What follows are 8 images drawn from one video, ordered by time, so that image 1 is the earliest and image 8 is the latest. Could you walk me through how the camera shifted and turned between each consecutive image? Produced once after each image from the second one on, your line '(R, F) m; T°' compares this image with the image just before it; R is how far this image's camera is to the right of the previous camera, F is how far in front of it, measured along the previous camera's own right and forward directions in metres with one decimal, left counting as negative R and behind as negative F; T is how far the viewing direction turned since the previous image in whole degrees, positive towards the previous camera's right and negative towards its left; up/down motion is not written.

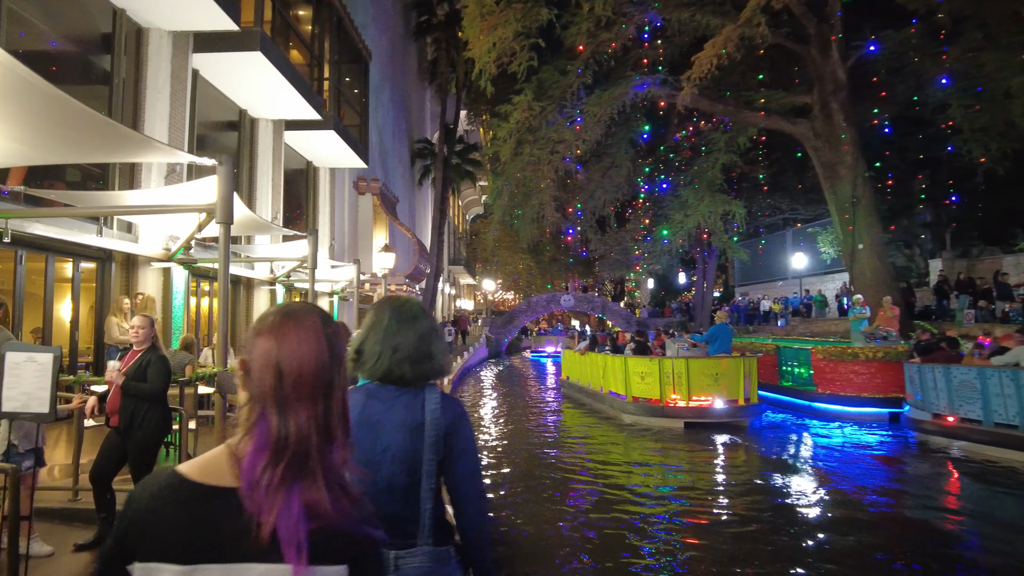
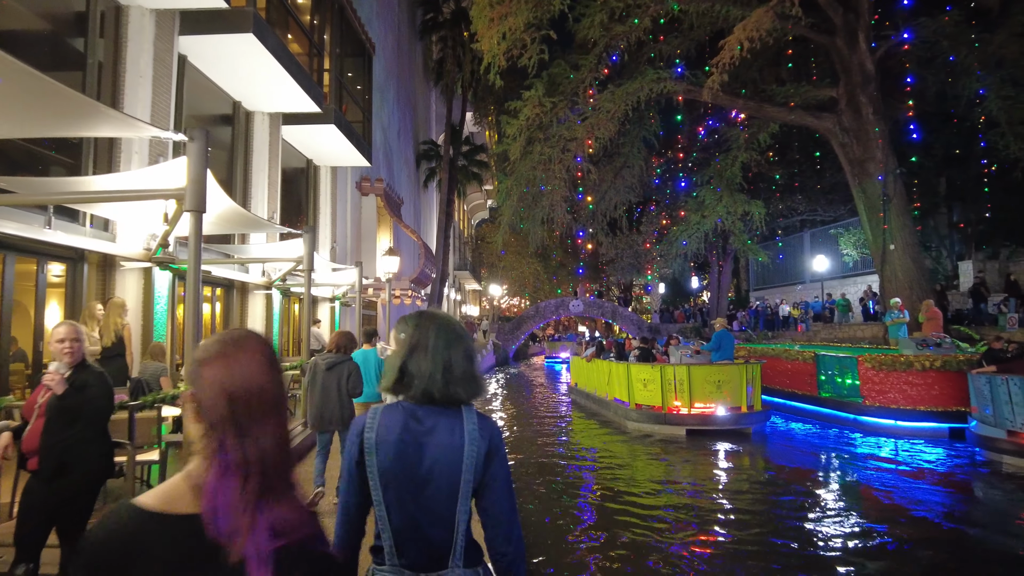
(-0.2, +1.0) m; 0°
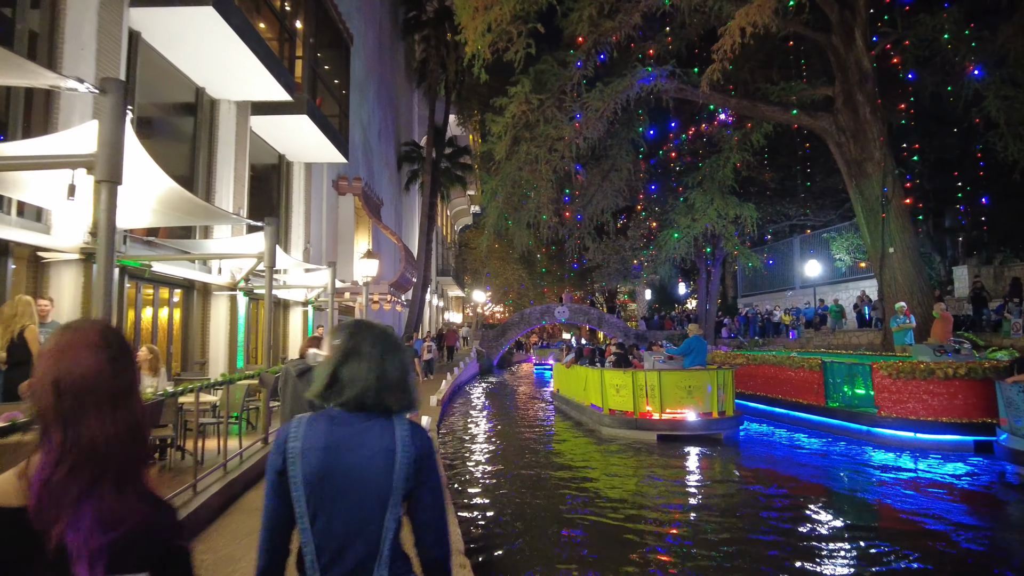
(0.0, +0.9) m; +2°
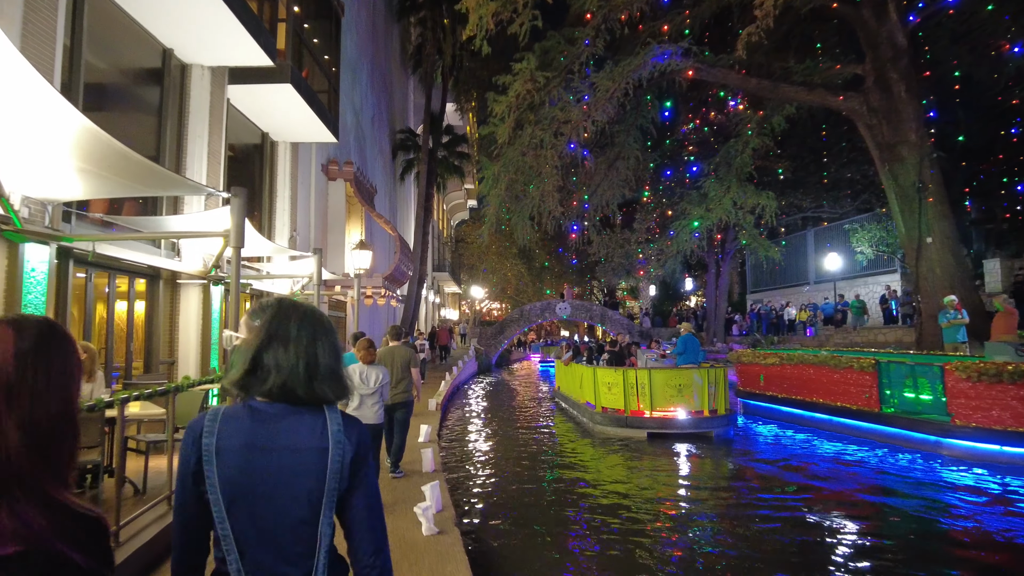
(-0.3, +1.4) m; 0°
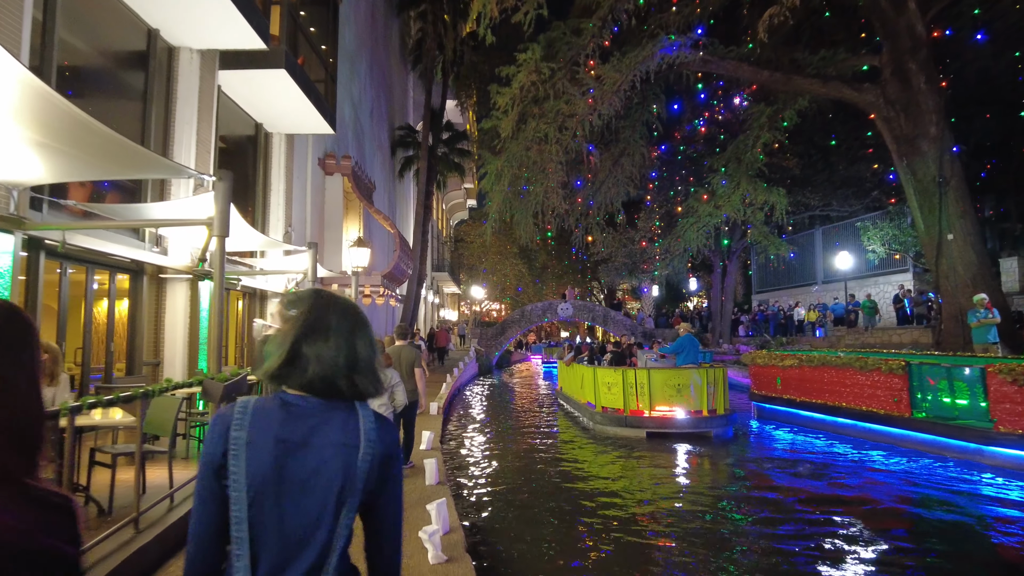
(-0.1, +0.6) m; 0°
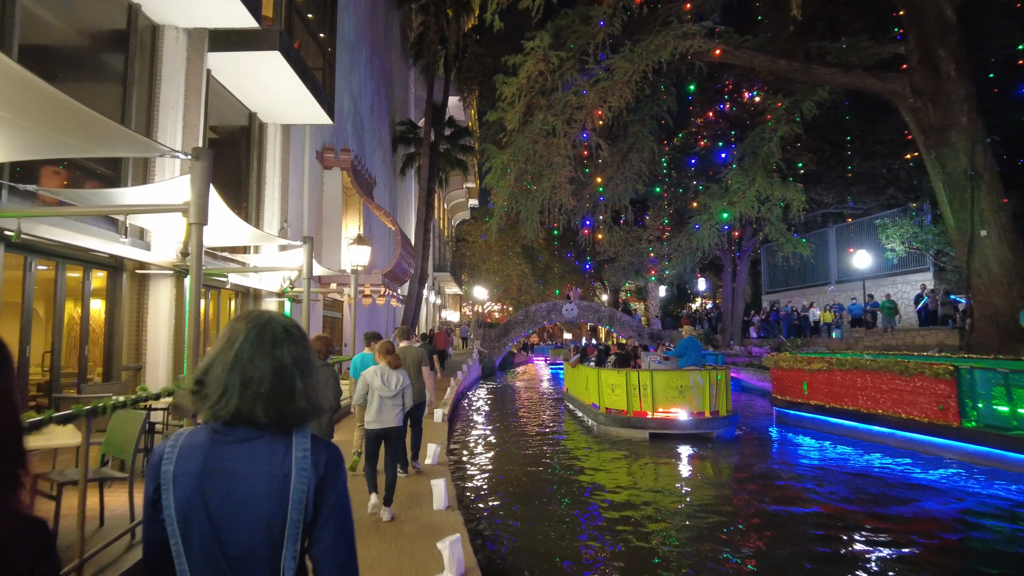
(-0.2, +0.8) m; 0°
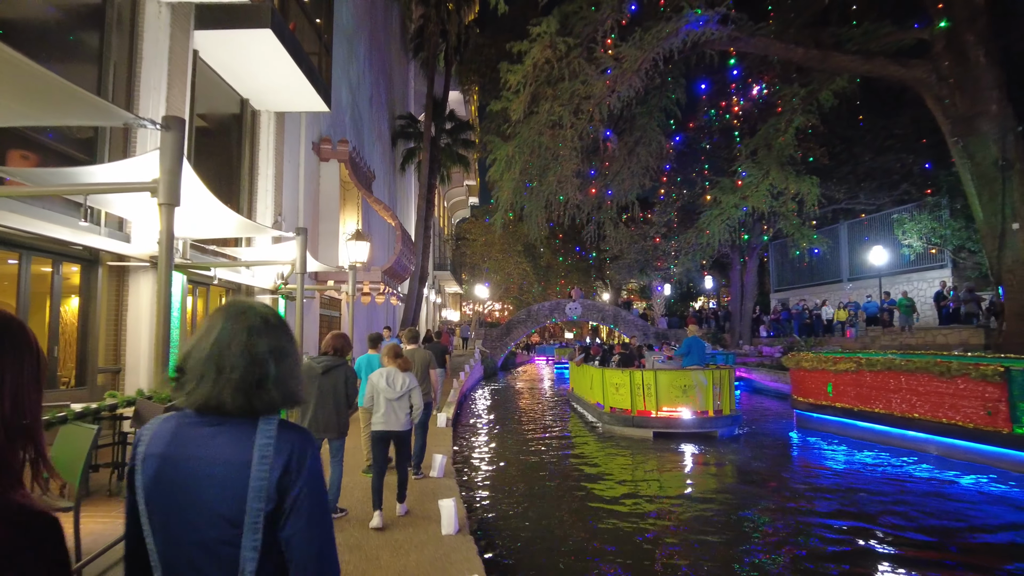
(-0.2, +0.7) m; 0°
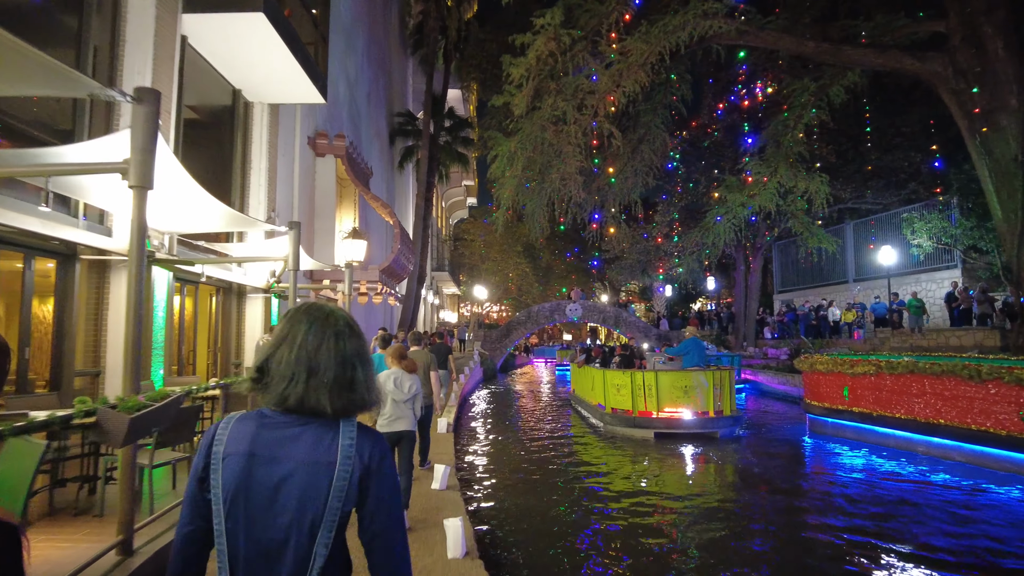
(-0.1, +0.5) m; 0°
